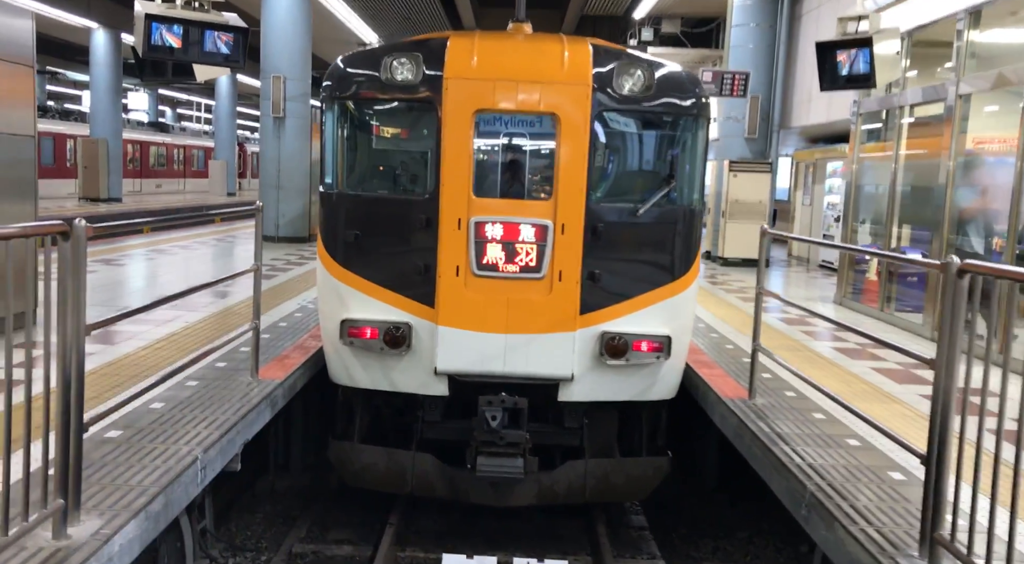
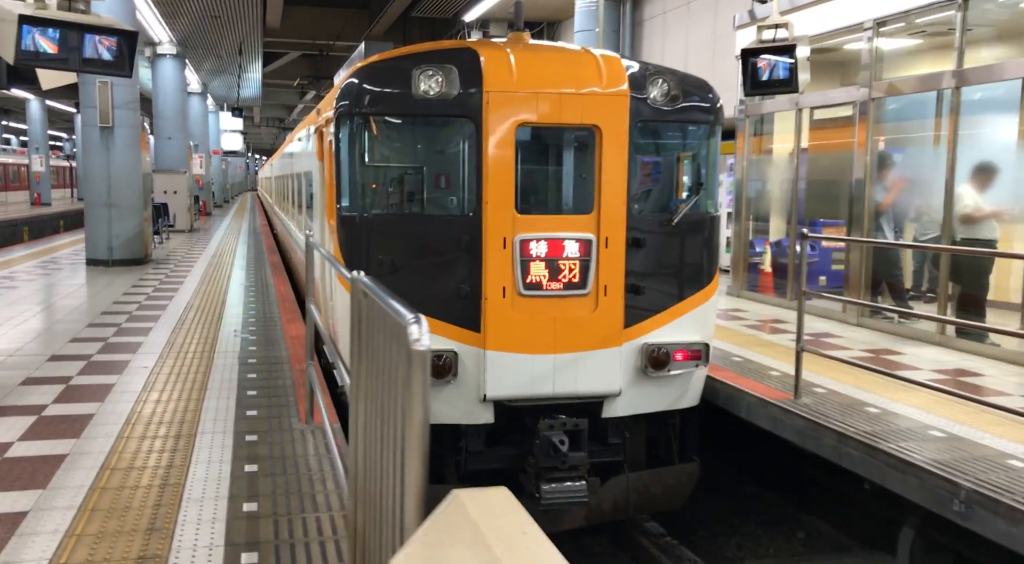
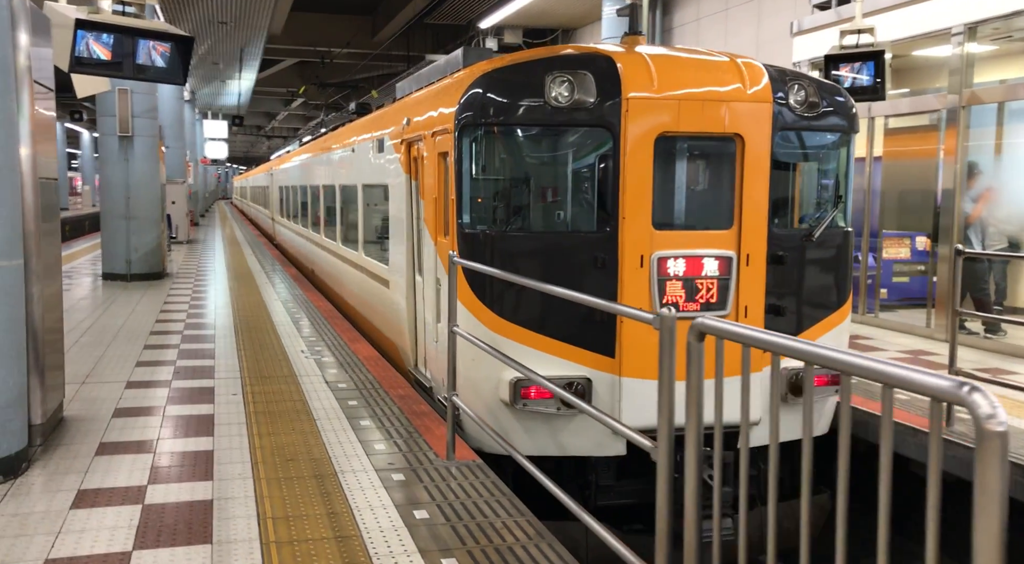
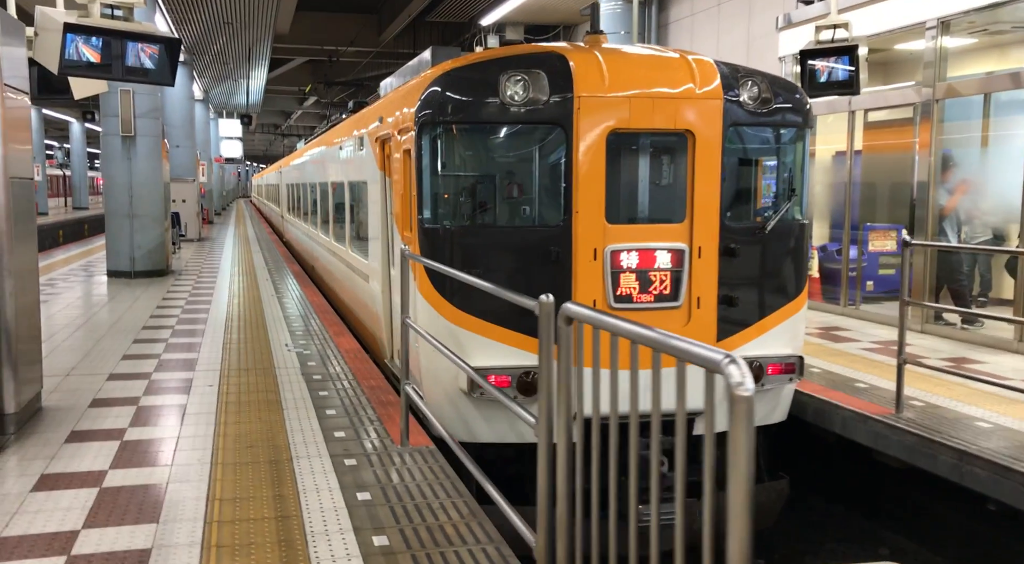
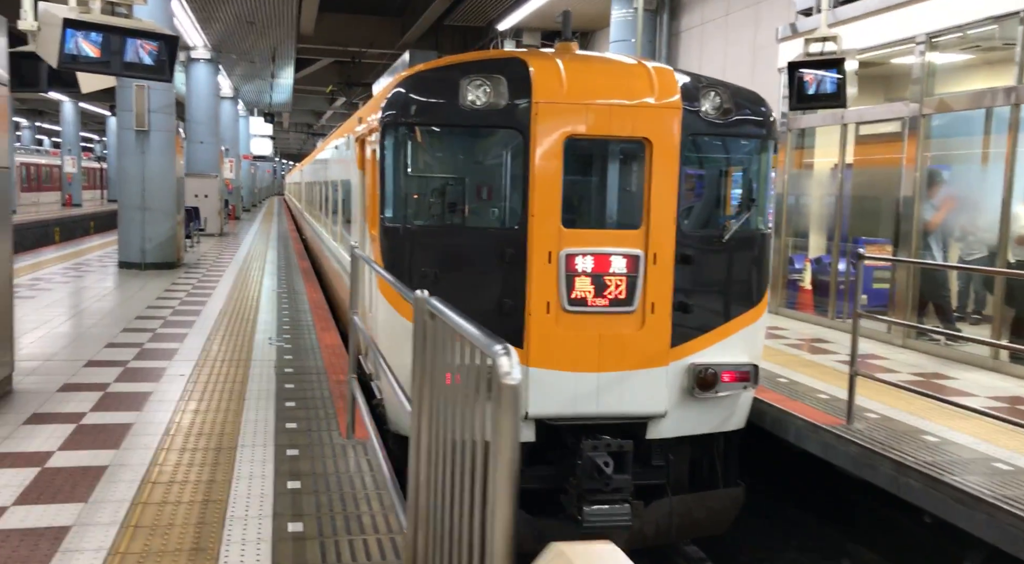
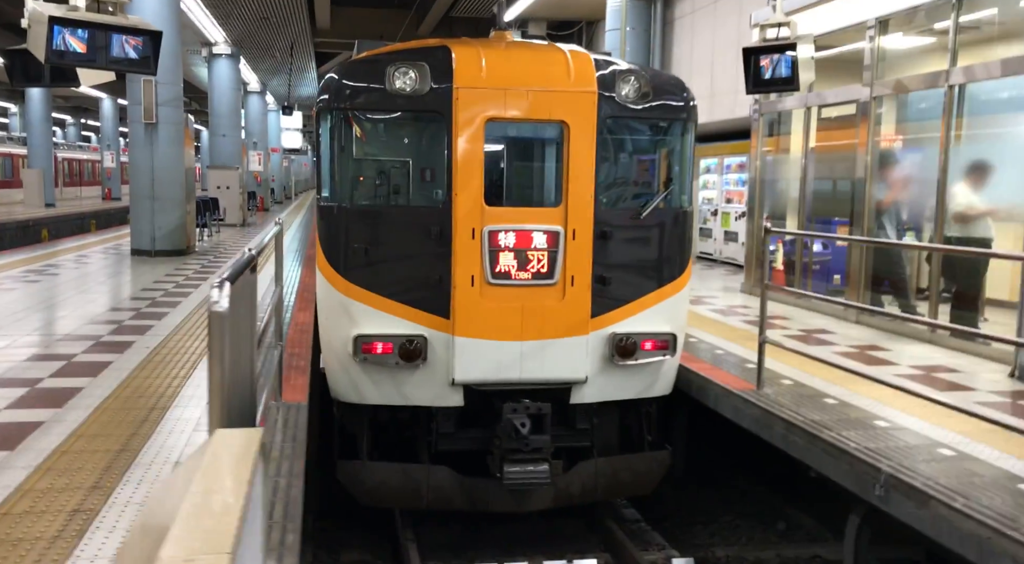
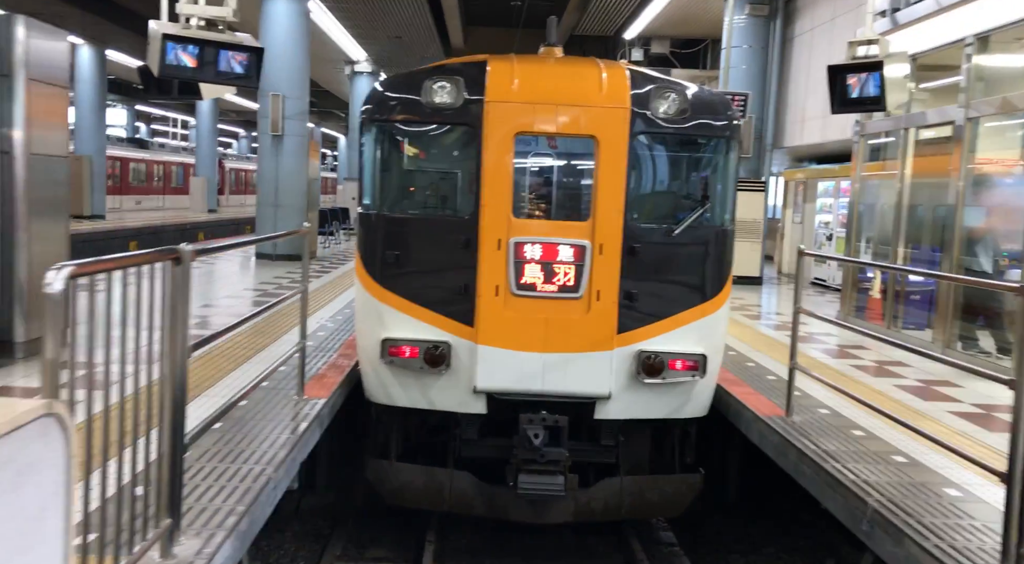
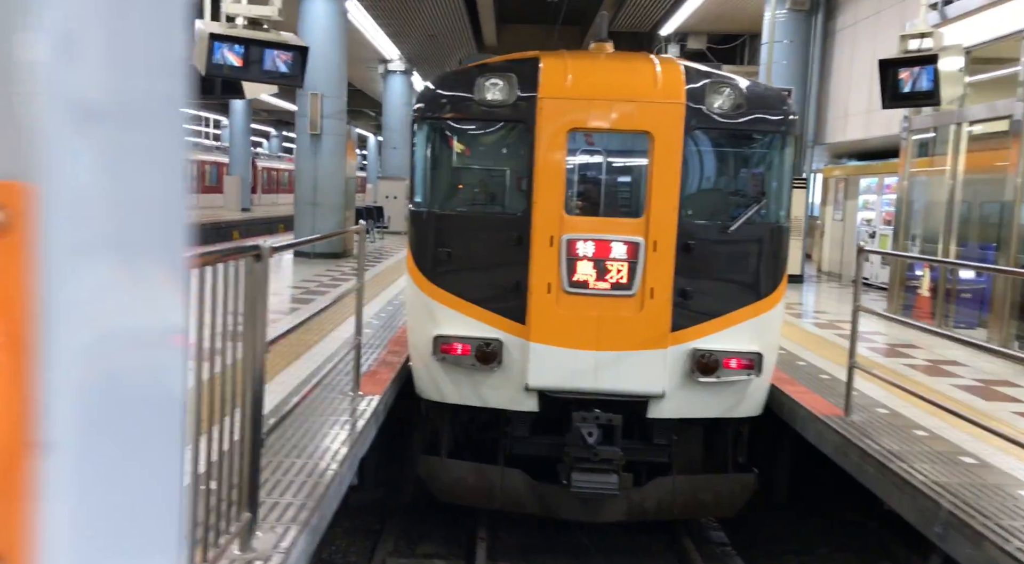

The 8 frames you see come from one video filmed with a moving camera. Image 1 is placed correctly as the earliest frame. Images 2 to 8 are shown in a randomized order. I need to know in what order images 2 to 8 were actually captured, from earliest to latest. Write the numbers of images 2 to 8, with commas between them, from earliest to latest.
7, 8, 6, 2, 5, 4, 3
